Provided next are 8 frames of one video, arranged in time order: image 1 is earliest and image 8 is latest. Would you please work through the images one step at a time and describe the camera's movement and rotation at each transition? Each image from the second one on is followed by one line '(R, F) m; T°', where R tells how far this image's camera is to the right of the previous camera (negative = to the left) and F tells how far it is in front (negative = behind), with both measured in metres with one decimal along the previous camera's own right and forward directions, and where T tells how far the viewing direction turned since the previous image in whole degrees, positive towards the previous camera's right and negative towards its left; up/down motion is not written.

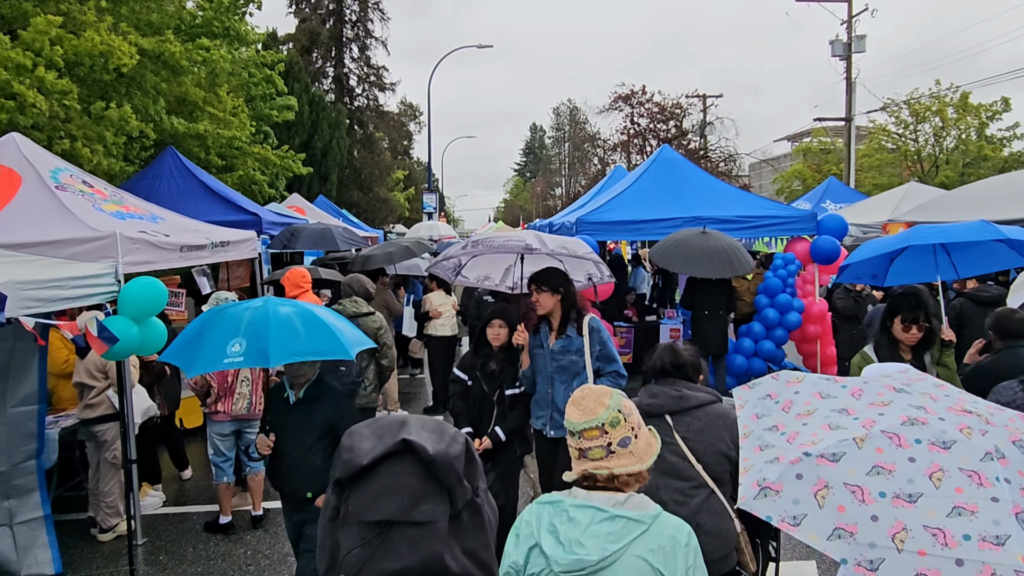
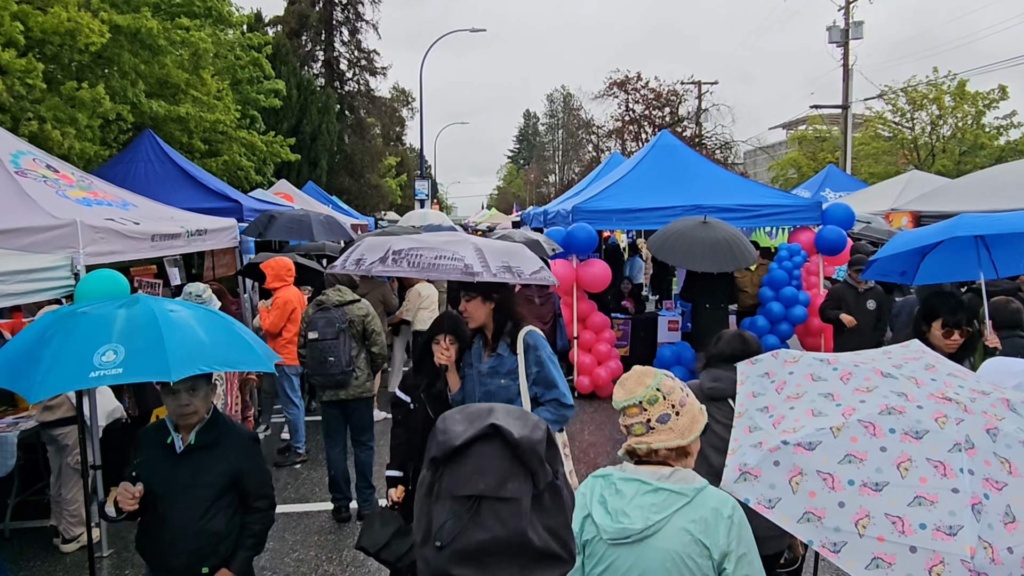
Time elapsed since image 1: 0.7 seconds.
(0.0, +0.3) m; +1°
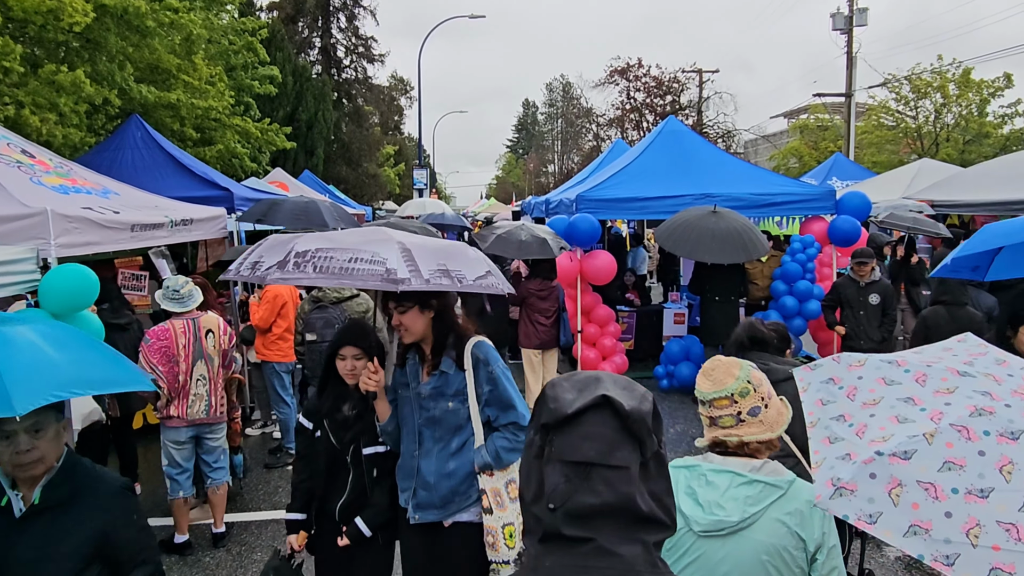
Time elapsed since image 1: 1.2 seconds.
(0.0, +0.3) m; 0°
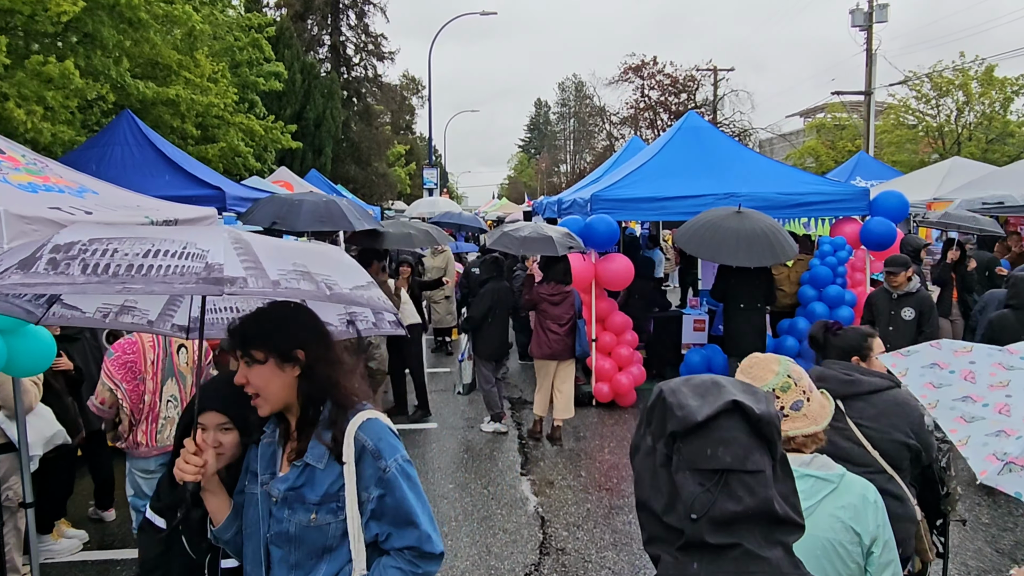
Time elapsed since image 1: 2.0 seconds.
(0.0, +0.5) m; -1°
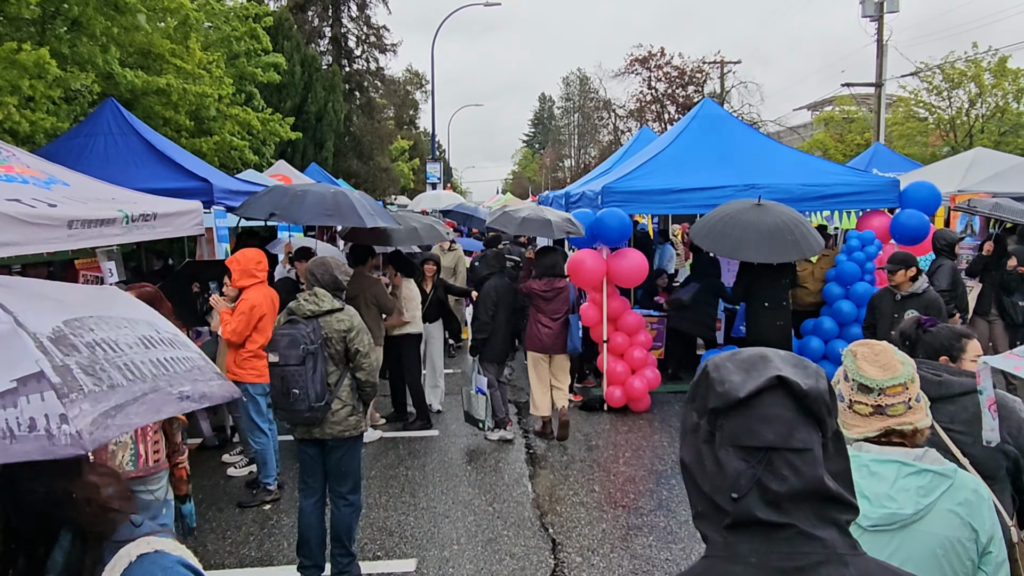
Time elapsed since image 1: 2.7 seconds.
(0.0, +0.4) m; 0°
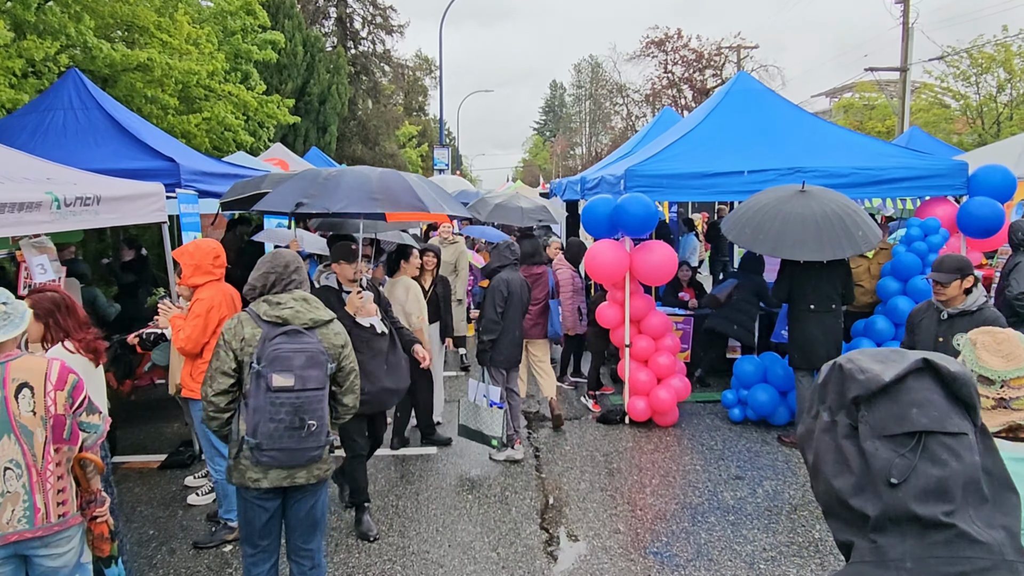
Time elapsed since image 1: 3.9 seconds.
(0.0, +0.8) m; -1°
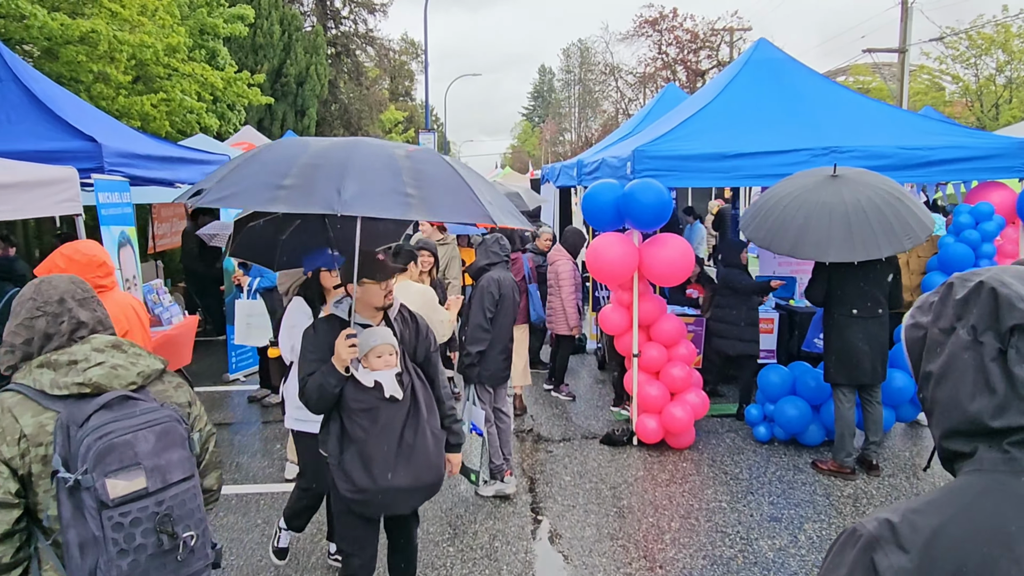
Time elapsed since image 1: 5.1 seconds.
(0.0, +0.9) m; +1°
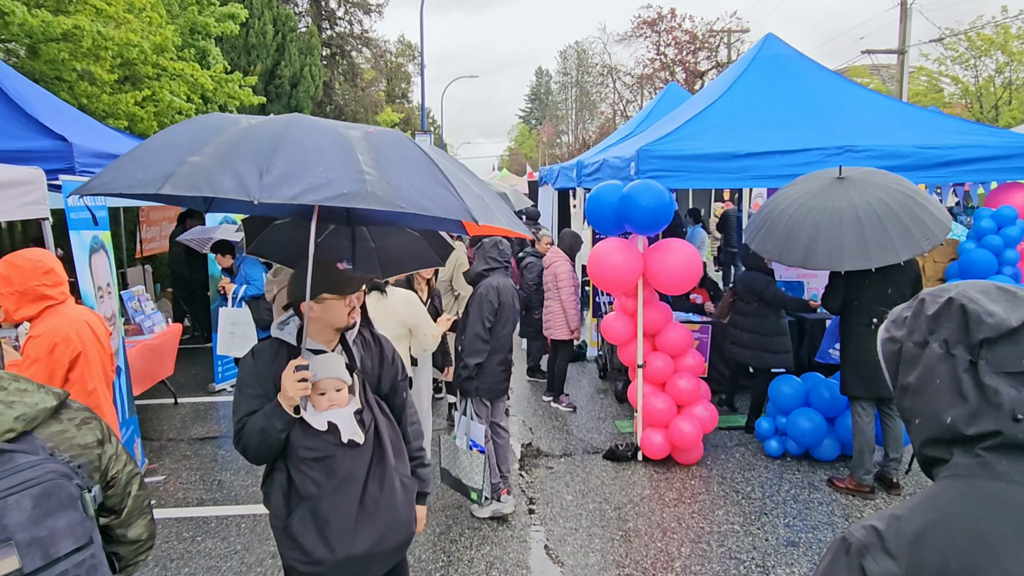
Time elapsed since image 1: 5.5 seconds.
(0.0, +0.3) m; 0°
